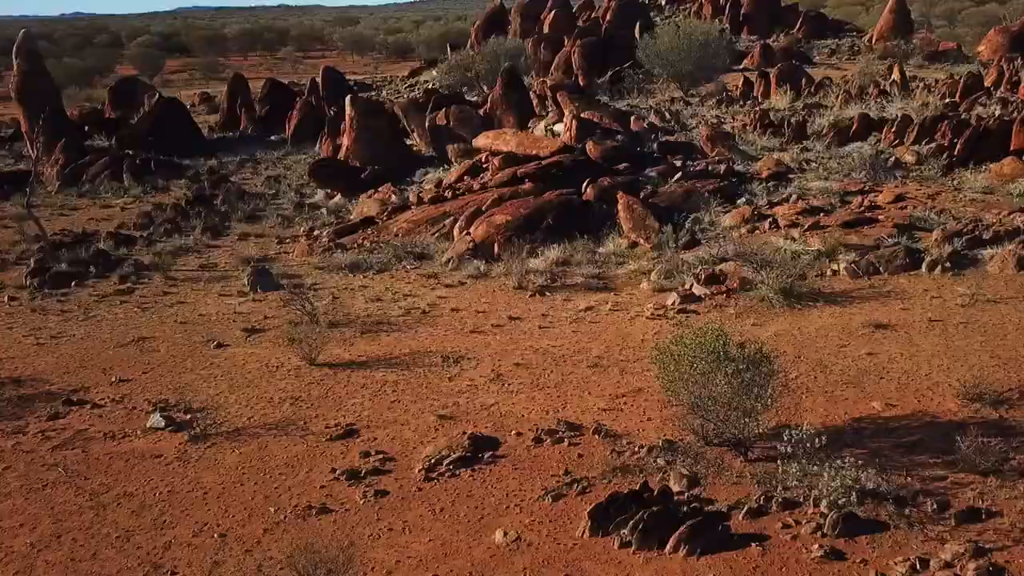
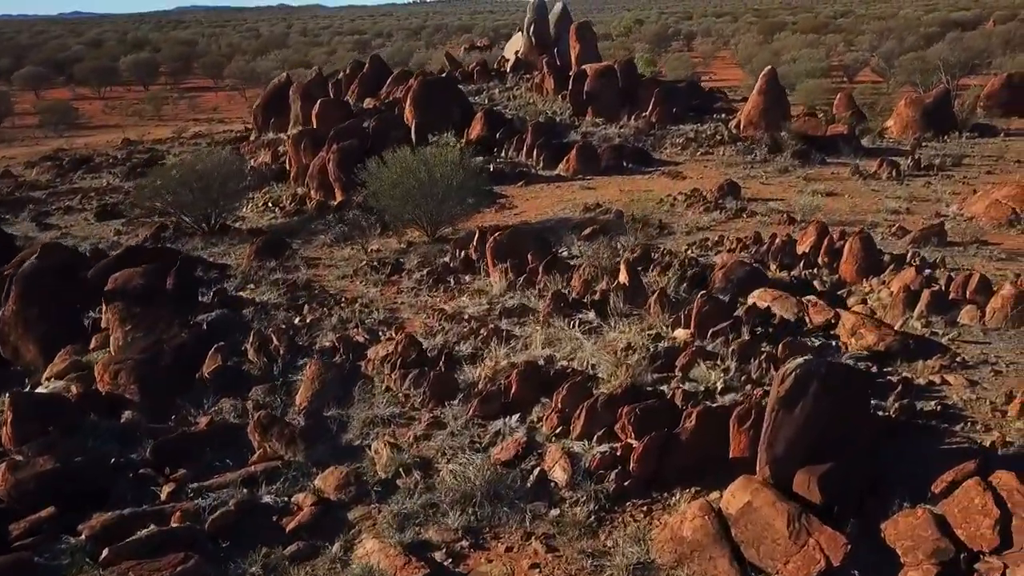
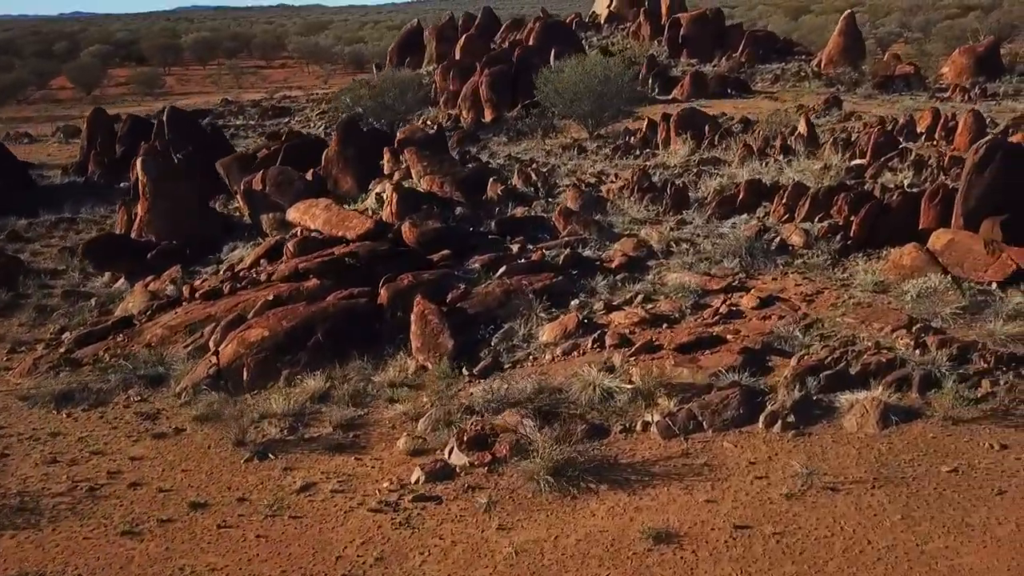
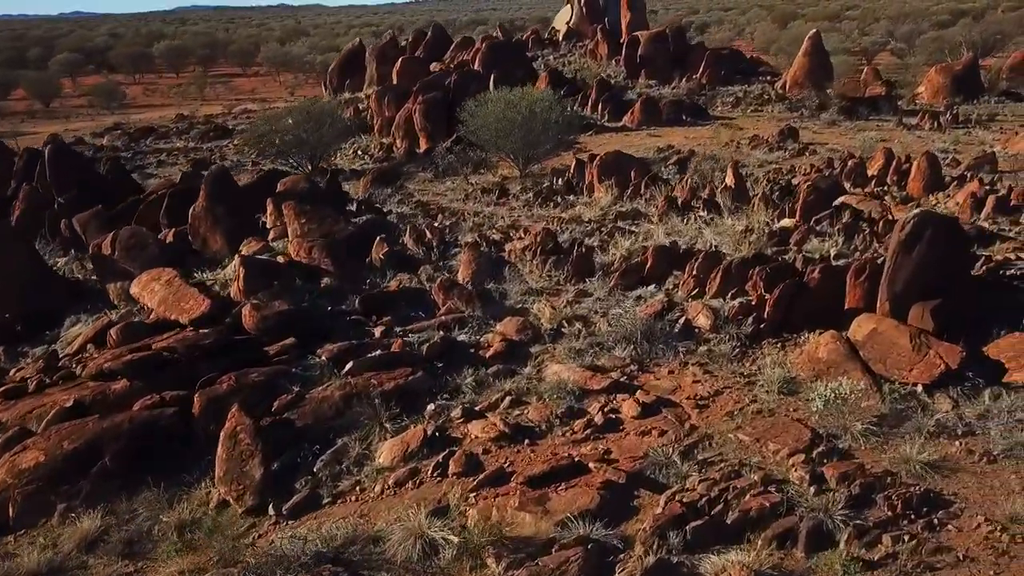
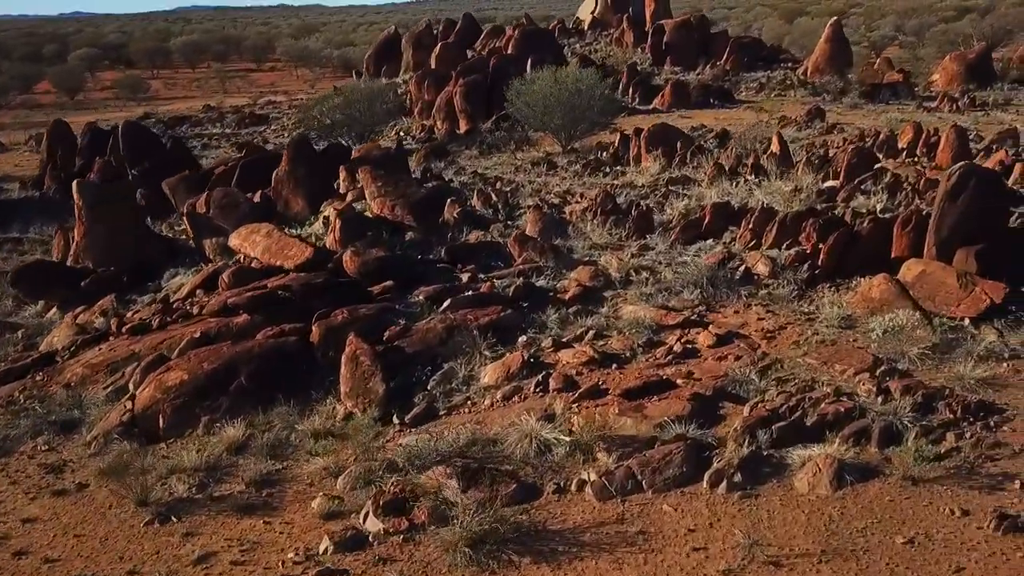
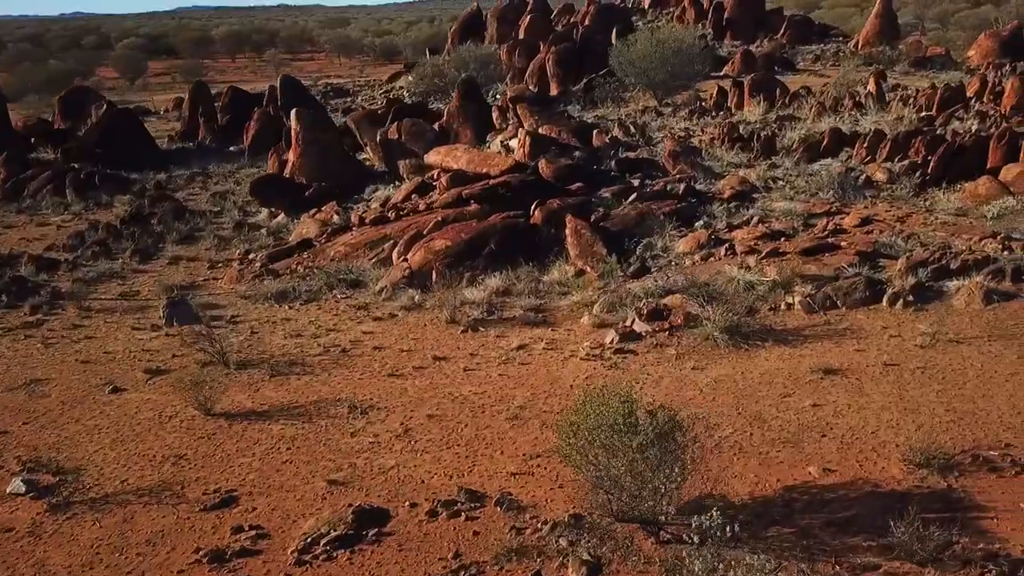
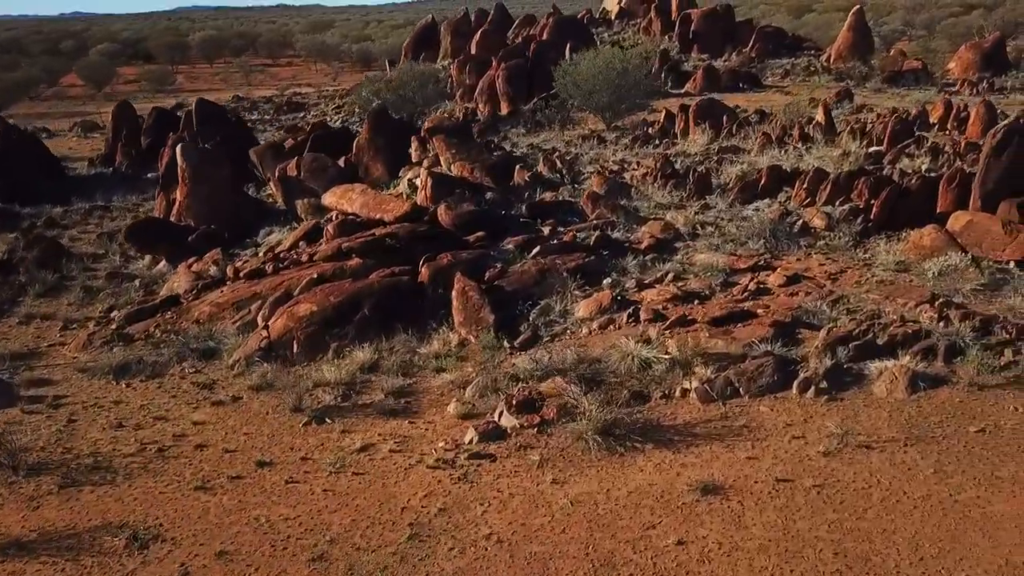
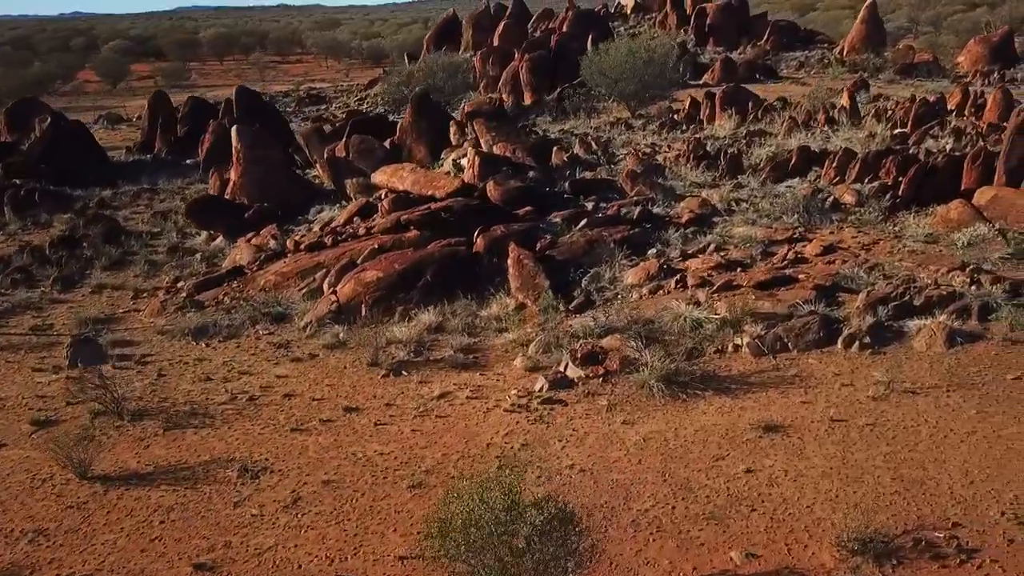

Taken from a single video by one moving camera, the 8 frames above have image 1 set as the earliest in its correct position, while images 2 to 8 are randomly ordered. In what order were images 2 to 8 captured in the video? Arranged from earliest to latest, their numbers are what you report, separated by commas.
6, 8, 7, 3, 5, 4, 2
